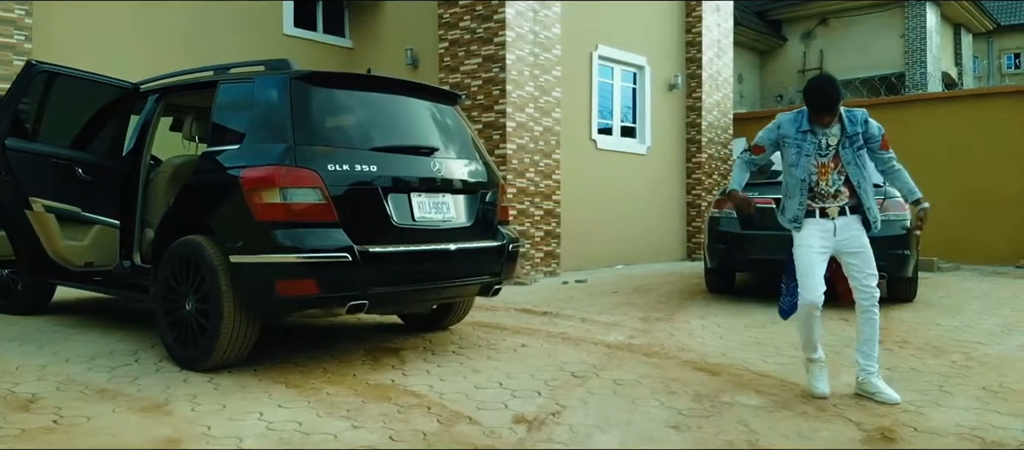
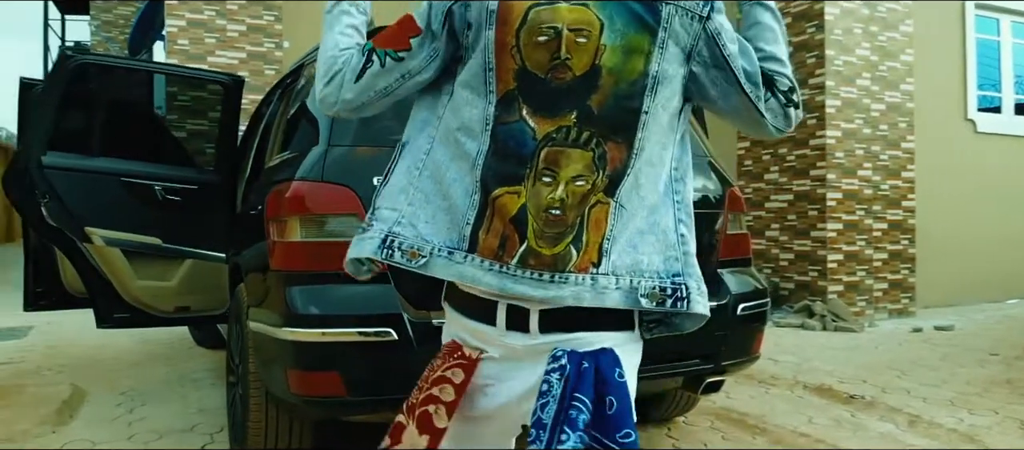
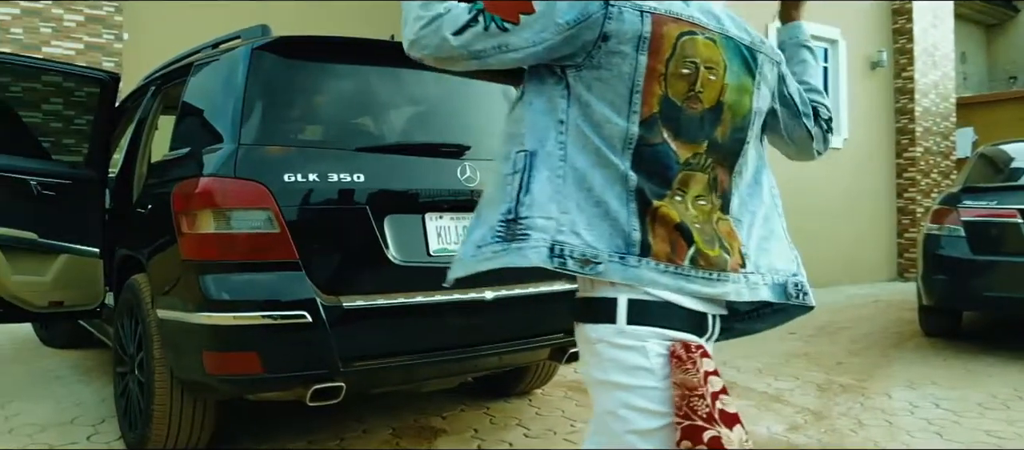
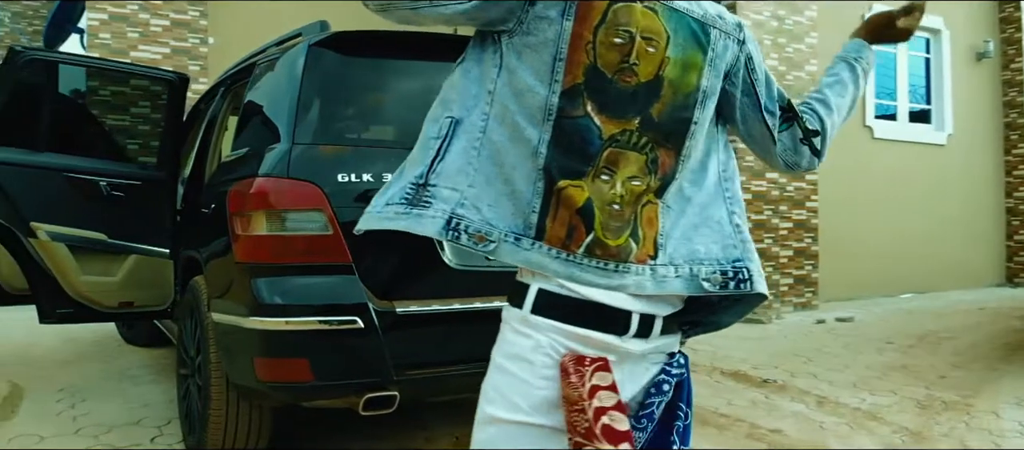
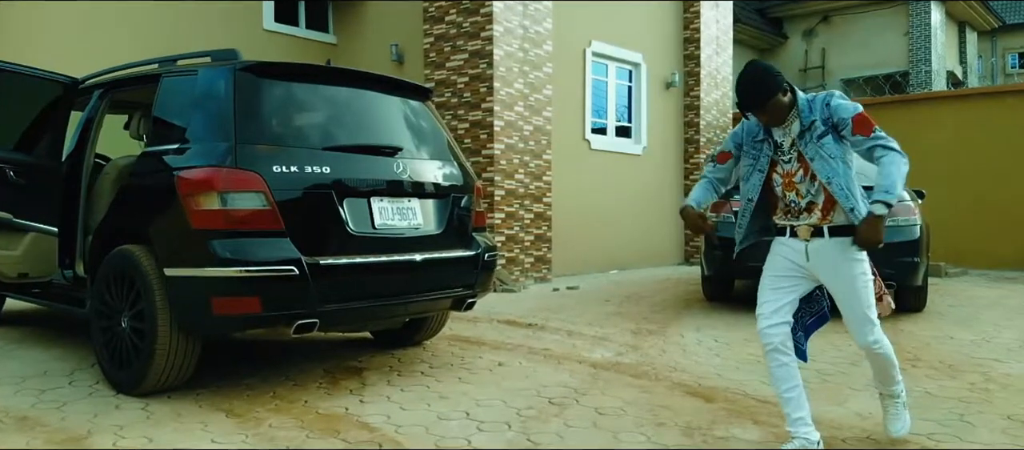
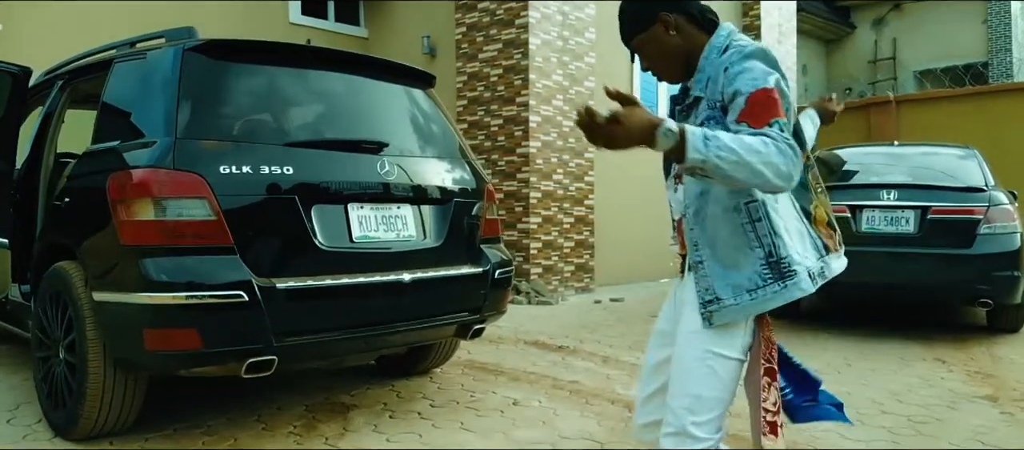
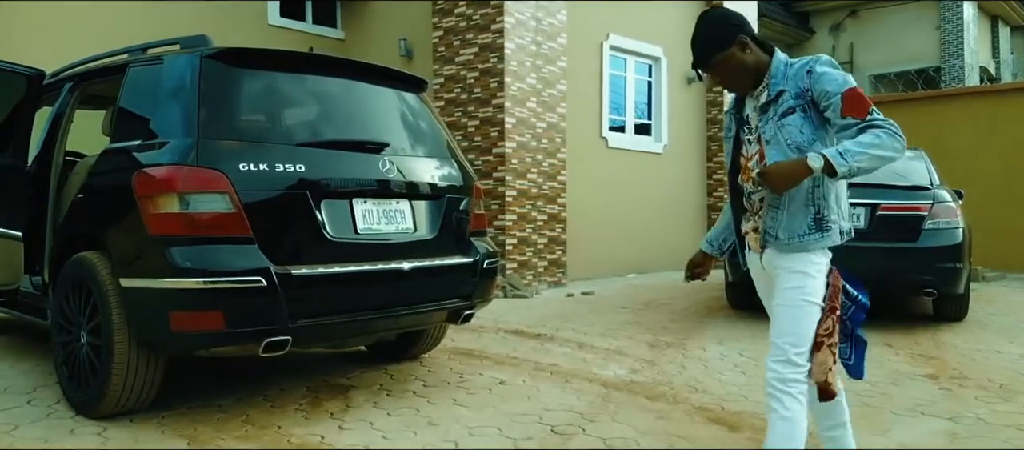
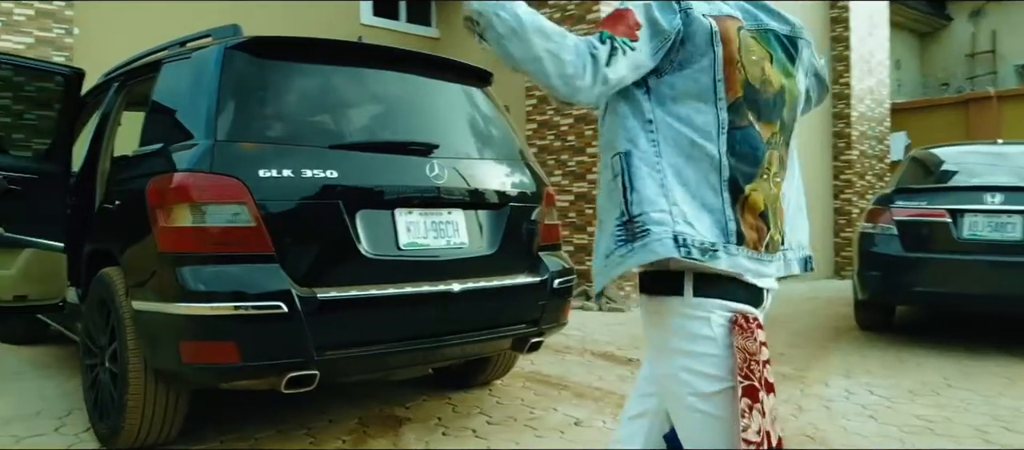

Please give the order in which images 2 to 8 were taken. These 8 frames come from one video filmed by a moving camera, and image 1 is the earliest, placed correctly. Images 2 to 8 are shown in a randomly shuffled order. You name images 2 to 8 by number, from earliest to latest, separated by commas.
5, 7, 6, 8, 3, 4, 2
